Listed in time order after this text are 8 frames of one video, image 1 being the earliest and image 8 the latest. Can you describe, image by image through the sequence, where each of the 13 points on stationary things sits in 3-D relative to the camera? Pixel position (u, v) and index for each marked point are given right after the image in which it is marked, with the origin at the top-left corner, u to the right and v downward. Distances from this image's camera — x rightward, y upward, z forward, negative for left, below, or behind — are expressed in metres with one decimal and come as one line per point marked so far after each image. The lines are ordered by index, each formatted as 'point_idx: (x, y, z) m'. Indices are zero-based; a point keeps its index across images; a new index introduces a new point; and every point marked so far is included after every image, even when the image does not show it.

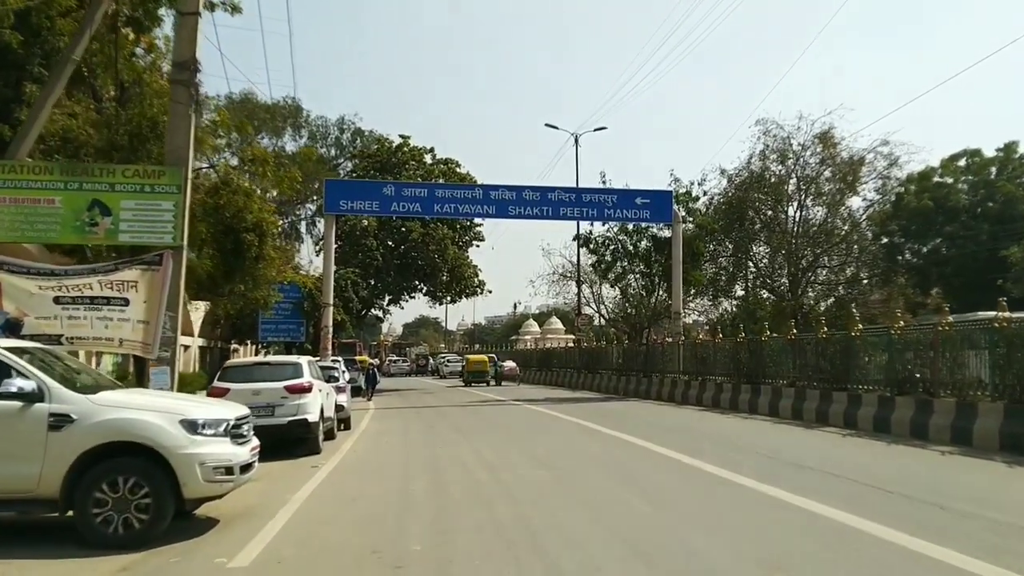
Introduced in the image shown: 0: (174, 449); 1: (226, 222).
0: (-3.1, -1.5, +8.6) m
1: (-5.7, +1.3, +18.8) m
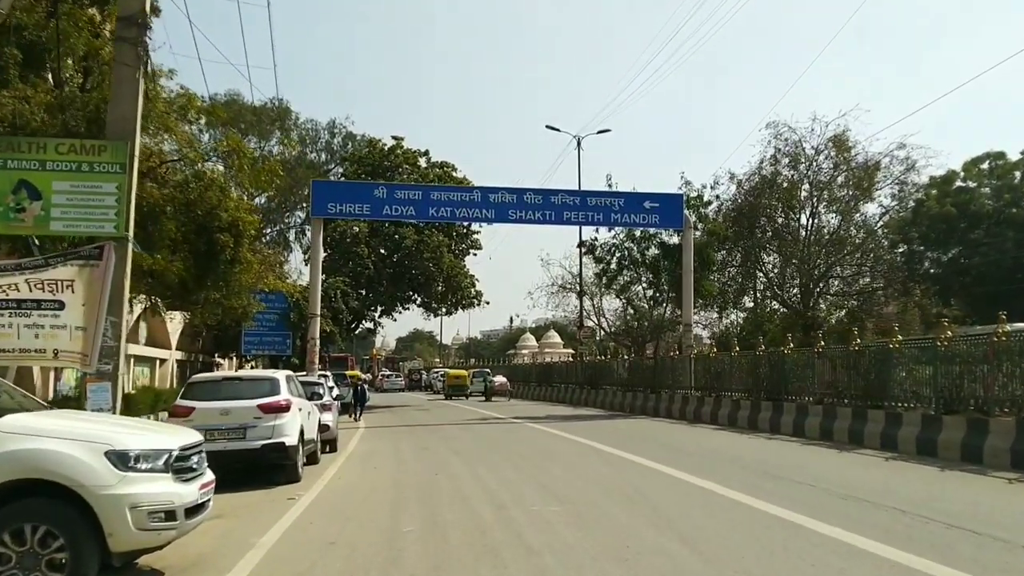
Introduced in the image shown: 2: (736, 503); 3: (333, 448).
0: (-2.9, -1.4, +6.5) m
1: (-5.6, +1.2, +16.8) m
2: (+2.8, -2.7, +11.4) m
3: (-3.4, -3.0, +17.4) m
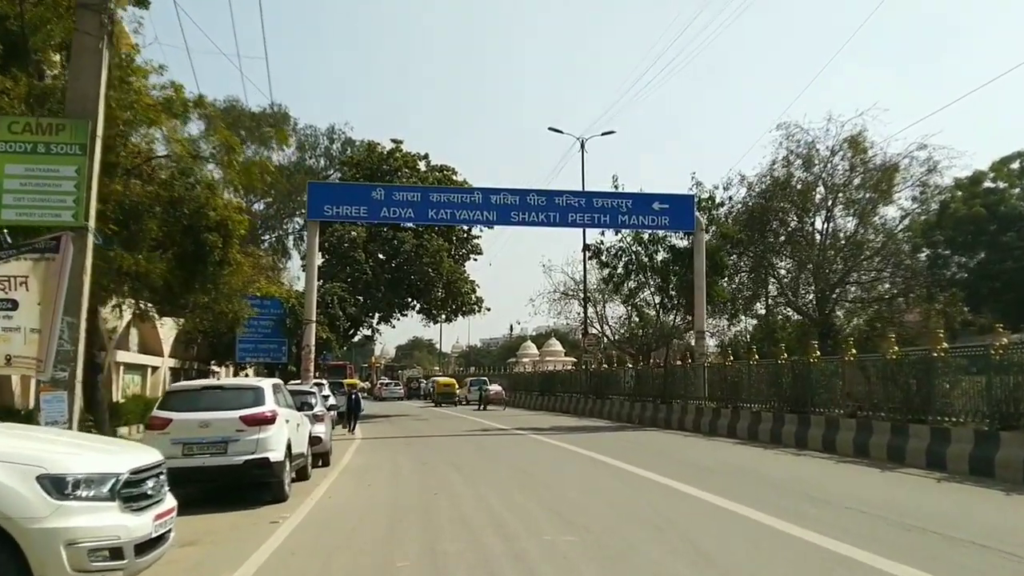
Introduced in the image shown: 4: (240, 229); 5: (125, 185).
0: (-2.8, -1.4, +5.4) m
1: (-5.5, +1.2, +15.7) m
2: (+2.9, -2.7, +10.3) m
3: (-3.3, -3.1, +16.3) m
4: (-4.8, +1.0, +16.6) m
5: (-6.0, +1.6, +14.4) m
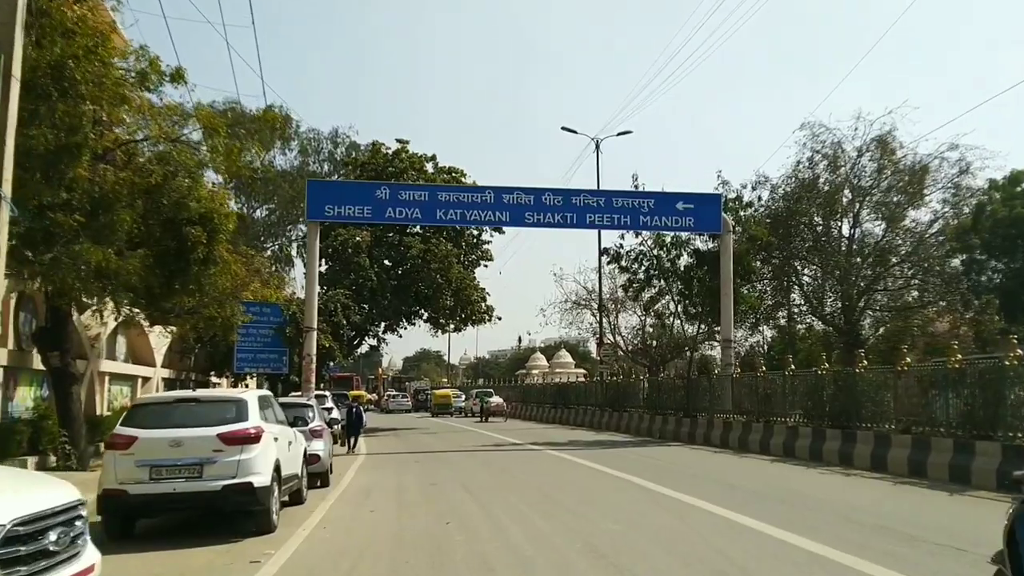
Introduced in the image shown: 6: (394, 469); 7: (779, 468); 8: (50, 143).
0: (-2.6, -1.2, +3.6) m
1: (-5.2, +1.2, +13.9) m
2: (+3.1, -2.6, +8.4) m
3: (-3.0, -3.1, +14.4) m
4: (-4.5, +1.0, +14.8) m
5: (-5.7, +1.7, +12.6) m
6: (-2.3, -3.5, +18.1) m
7: (+5.4, -3.7, +18.8) m
8: (-5.5, +1.7, +11.2) m
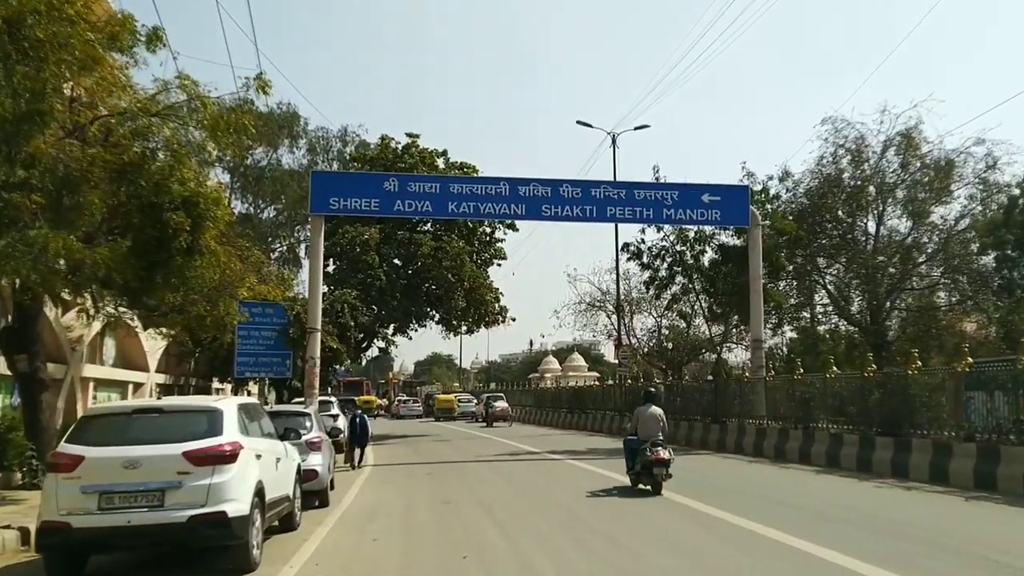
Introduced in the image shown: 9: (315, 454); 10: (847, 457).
0: (-2.4, -1.1, +2.0) m
1: (-5.0, +1.3, +12.4) m
2: (+3.3, -2.4, +6.8) m
3: (-2.7, -3.0, +12.9) m
4: (-4.2, +1.1, +13.2) m
5: (-5.5, +1.7, +11.1) m
6: (-1.9, -3.5, +16.5) m
7: (+5.8, -3.5, +17.2) m
8: (-5.3, +1.8, +9.7) m
9: (-2.7, -2.2, +12.6) m
10: (+7.0, -3.5, +19.0) m
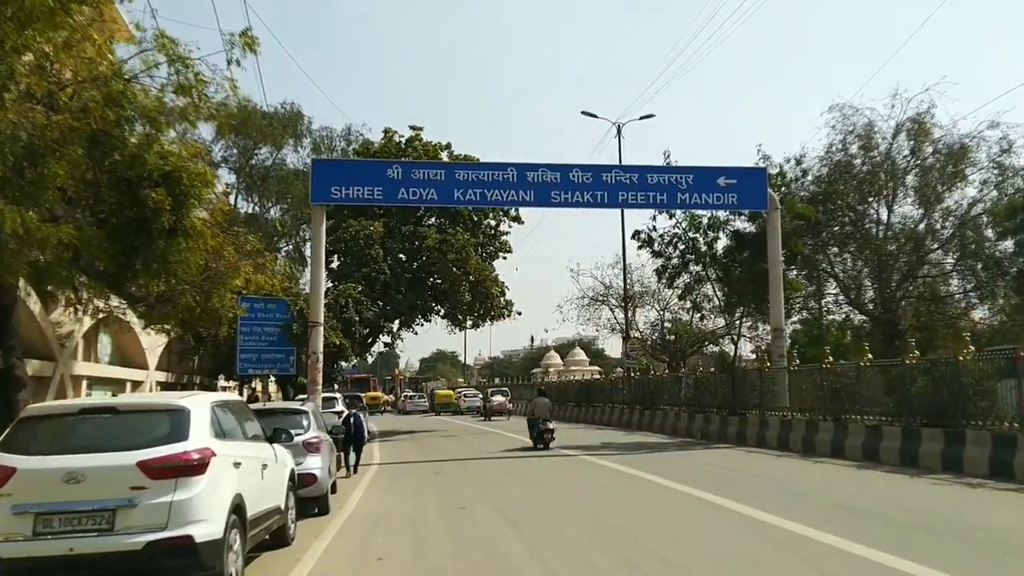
0: (-2.2, -1.0, +1.0) m
1: (-4.8, +1.4, +11.4) m
2: (+3.6, -2.2, +5.8) m
3: (-2.4, -2.8, +11.9) m
4: (-4.0, +1.3, +12.2) m
5: (-5.3, +1.9, +10.1) m
6: (-1.7, -3.3, +15.5) m
7: (+6.0, -3.3, +16.2) m
8: (-5.1, +1.9, +8.7) m
9: (-2.5, -2.1, +11.6) m
10: (+7.2, -3.1, +18.0) m
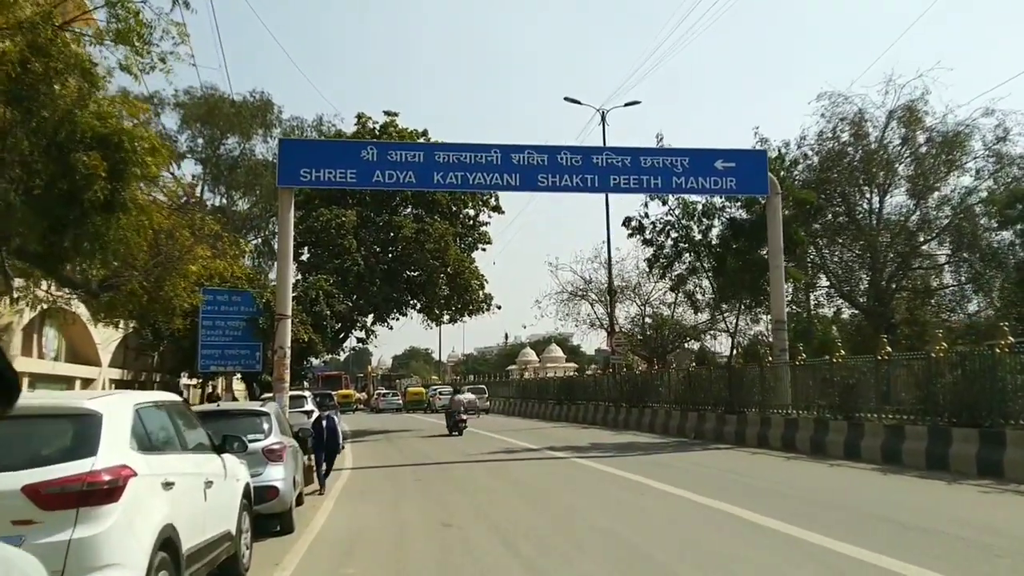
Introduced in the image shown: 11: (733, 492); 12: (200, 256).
0: (-2.0, -0.8, -0.6) m
1: (-4.8, +1.6, +9.6) m
2: (+3.7, -2.0, +4.2) m
3: (-2.5, -2.6, +10.2) m
4: (-4.1, +1.5, +10.5) m
5: (-5.3, +2.1, +8.3) m
6: (-1.8, -3.0, +13.8) m
7: (+5.9, -3.0, +14.7) m
8: (-5.0, +2.1, +6.9) m
9: (-2.5, -1.9, +9.9) m
10: (+7.0, -2.9, +16.6) m
11: (+3.7, -3.3, +15.7) m
12: (-4.9, +0.6, +14.3) m
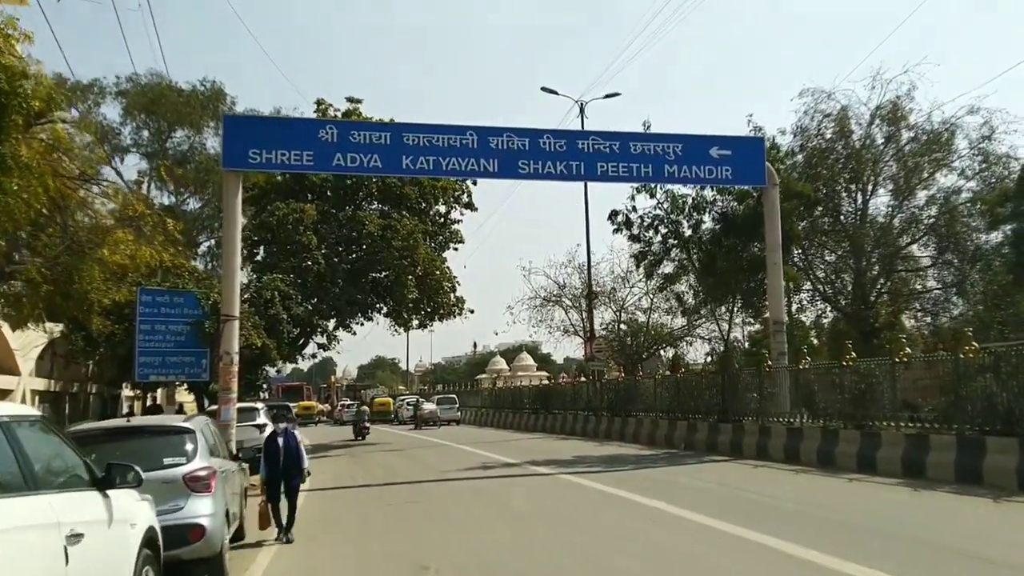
0: (-1.7, -0.5, -2.8) m
1: (-4.9, +1.8, +7.4) m
2: (+3.8, -1.8, +2.3) m
3: (-2.5, -2.5, +8.0) m
4: (-4.2, +1.6, +8.3) m
5: (-5.3, +2.2, +6.1) m
6: (-2.0, -2.9, +11.7) m
7: (+5.6, -2.9, +12.8) m
8: (-5.0, +2.3, +4.7) m
9: (-2.6, -1.7, +7.7) m
10: (+6.7, -2.8, +14.7) m
11: (+3.4, -3.2, +13.7) m
12: (-5.2, +0.7, +12.0) m
